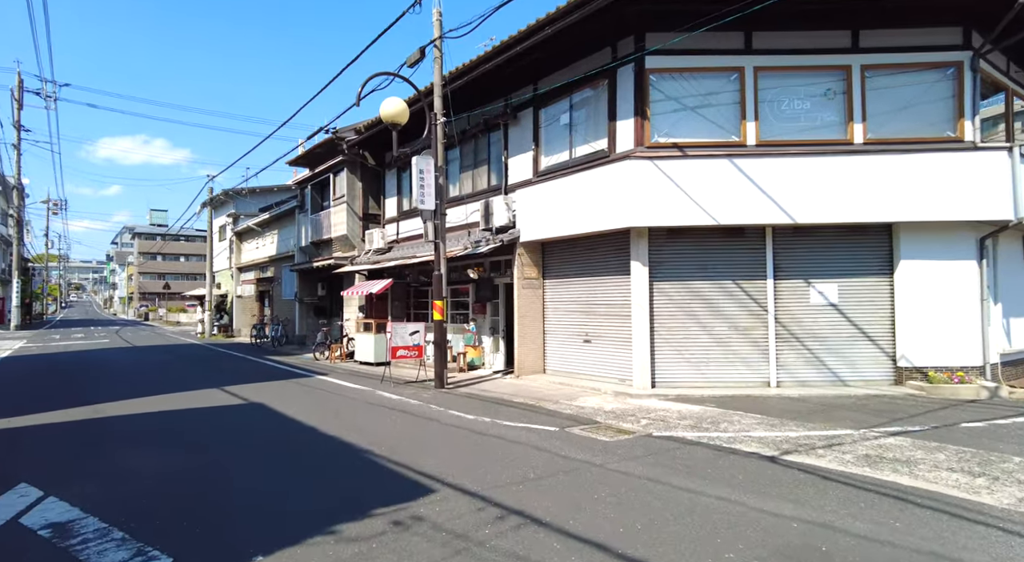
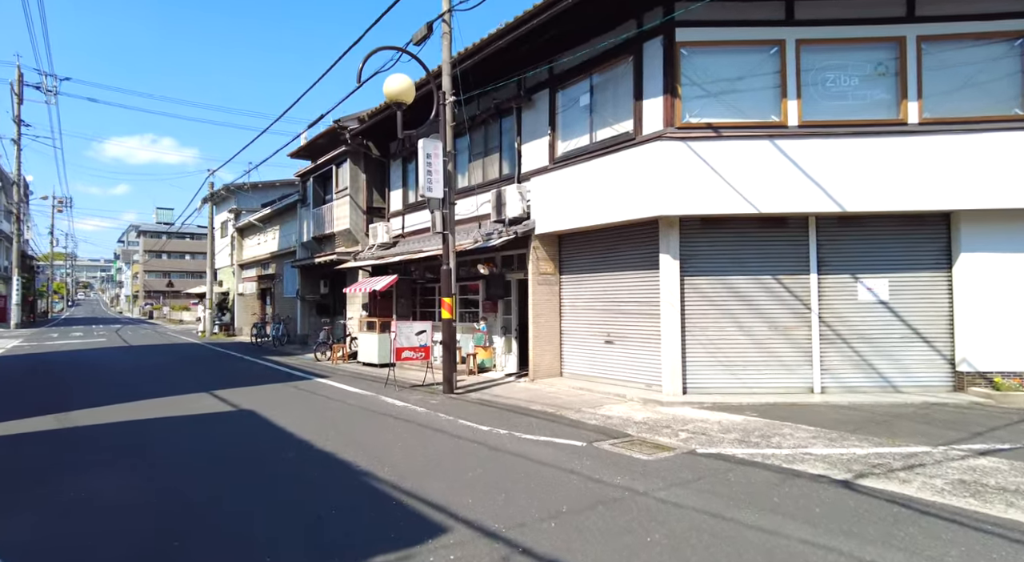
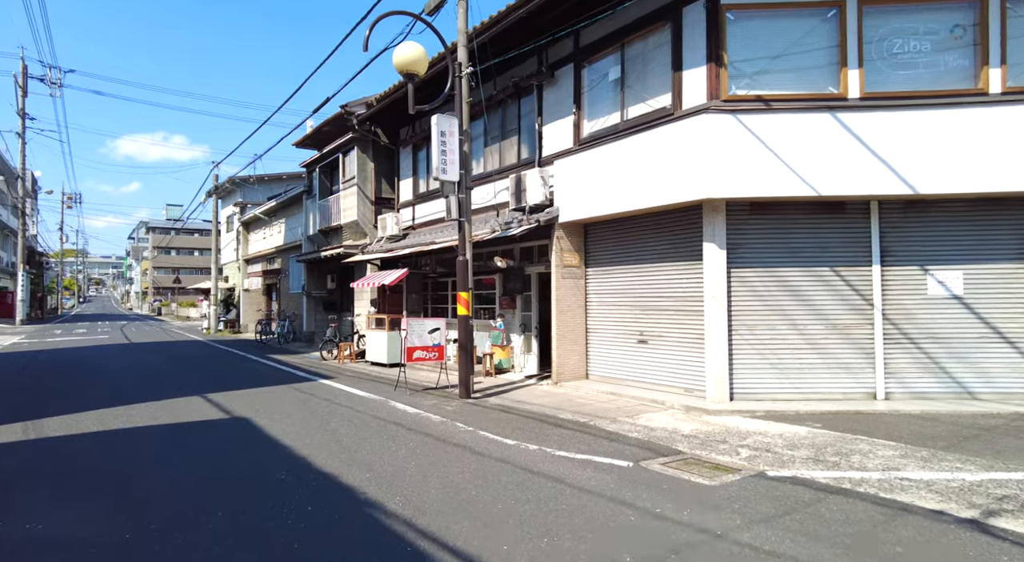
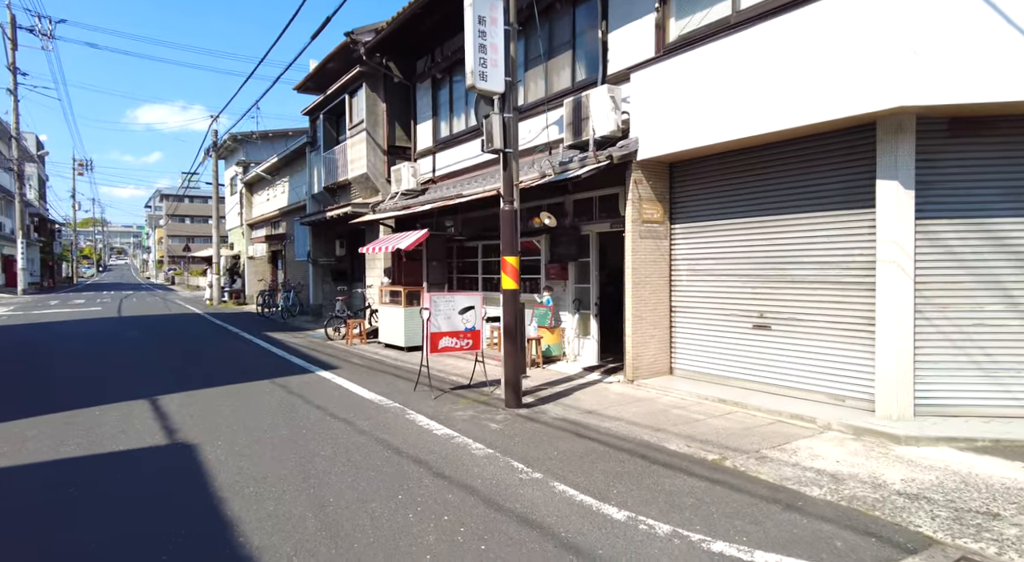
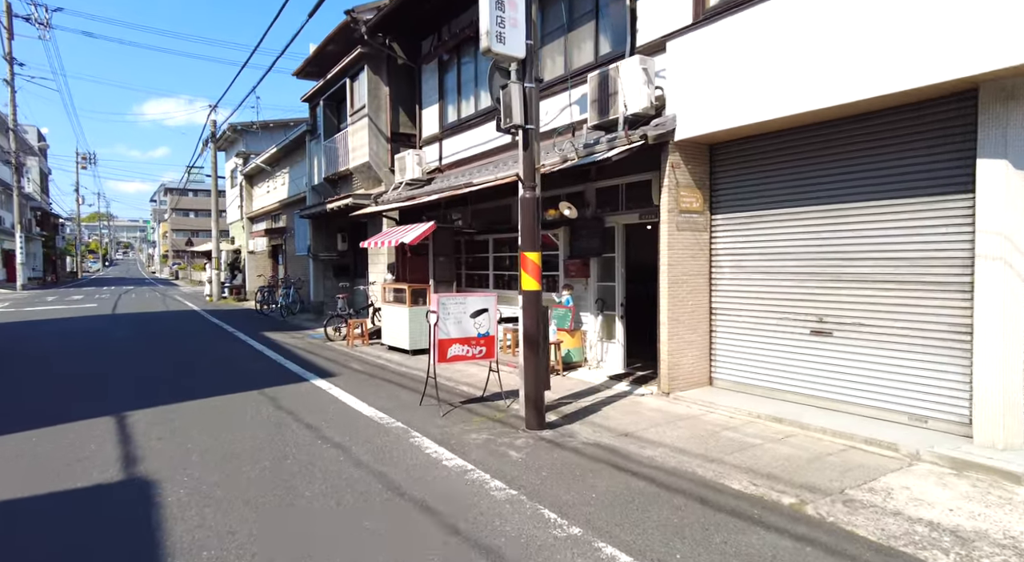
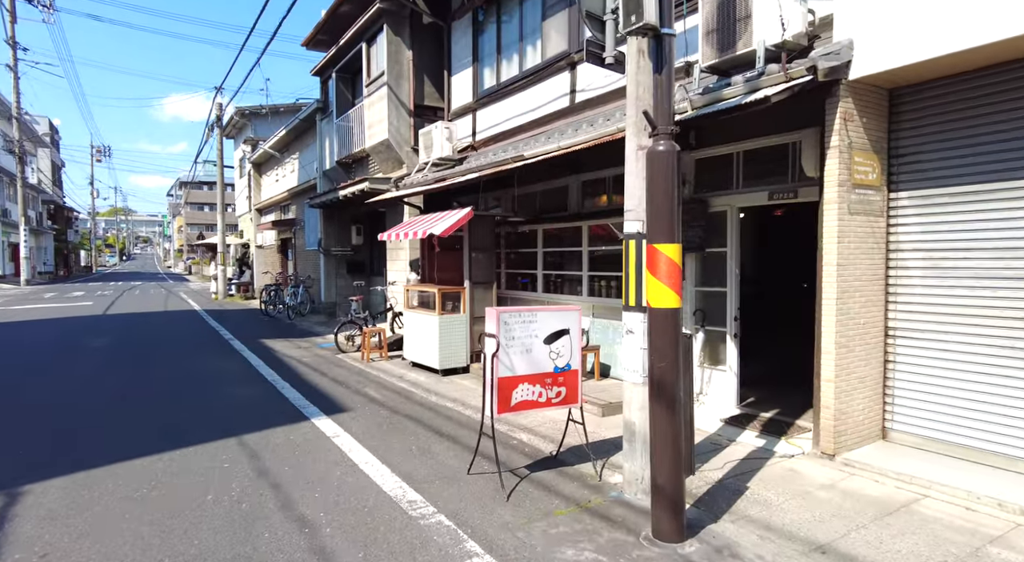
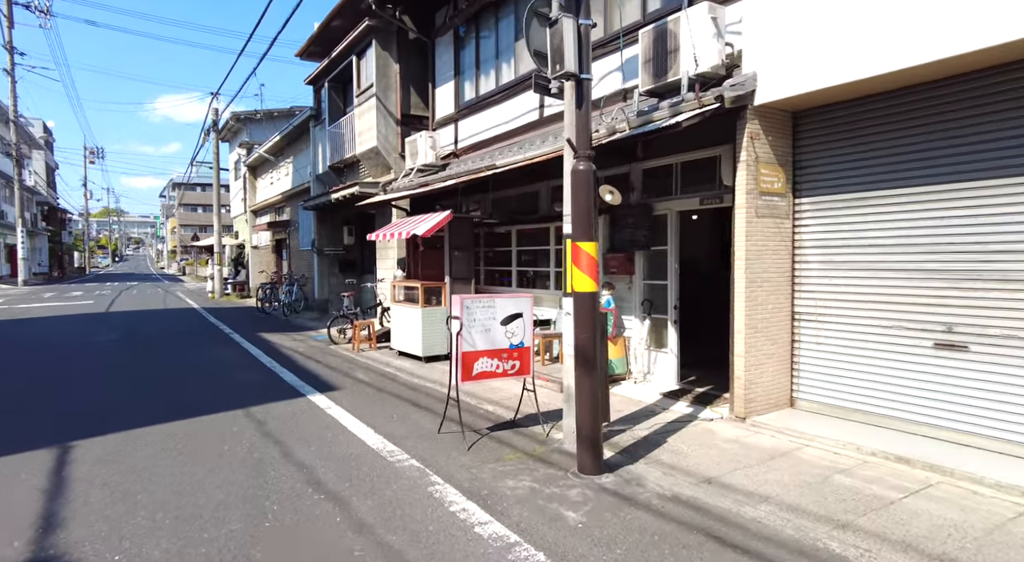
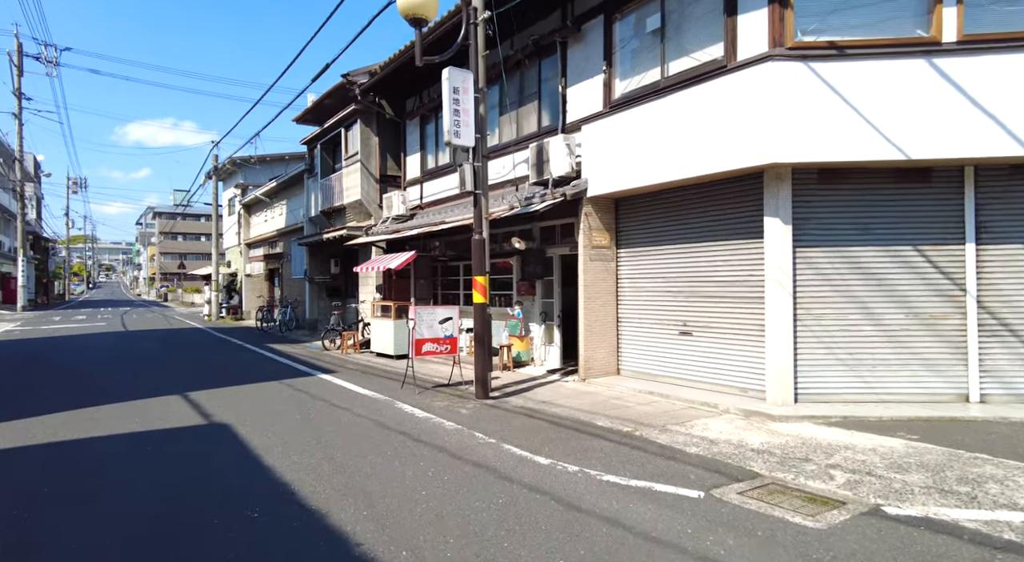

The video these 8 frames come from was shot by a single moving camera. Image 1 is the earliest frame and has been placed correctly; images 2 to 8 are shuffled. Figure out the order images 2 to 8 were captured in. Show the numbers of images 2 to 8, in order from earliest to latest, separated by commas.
2, 3, 8, 4, 5, 7, 6
